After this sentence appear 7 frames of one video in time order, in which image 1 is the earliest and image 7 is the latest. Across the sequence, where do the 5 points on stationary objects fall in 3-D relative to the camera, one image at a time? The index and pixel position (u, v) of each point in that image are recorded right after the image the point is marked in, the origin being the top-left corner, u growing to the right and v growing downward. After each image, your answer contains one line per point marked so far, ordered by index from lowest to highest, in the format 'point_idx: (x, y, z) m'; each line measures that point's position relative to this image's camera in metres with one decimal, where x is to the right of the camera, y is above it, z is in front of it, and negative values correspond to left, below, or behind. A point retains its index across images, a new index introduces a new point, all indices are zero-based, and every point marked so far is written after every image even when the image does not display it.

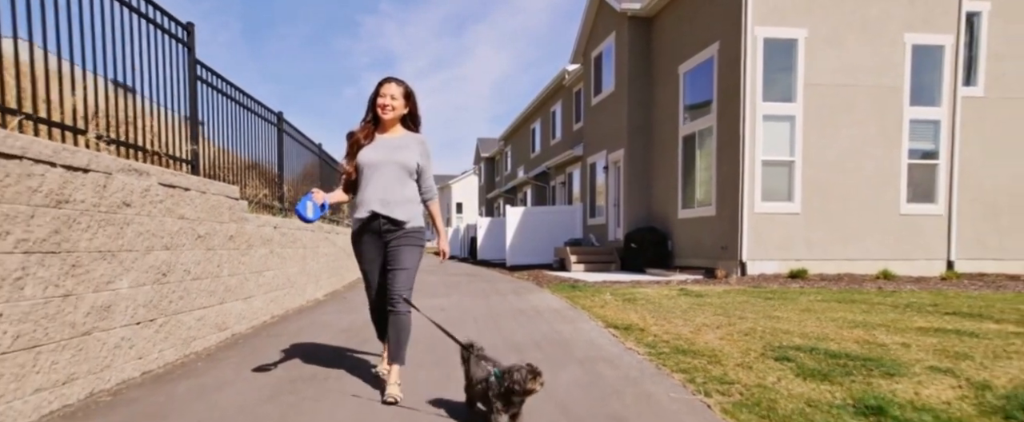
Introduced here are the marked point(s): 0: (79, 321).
0: (-2.3, -0.6, +3.1) m
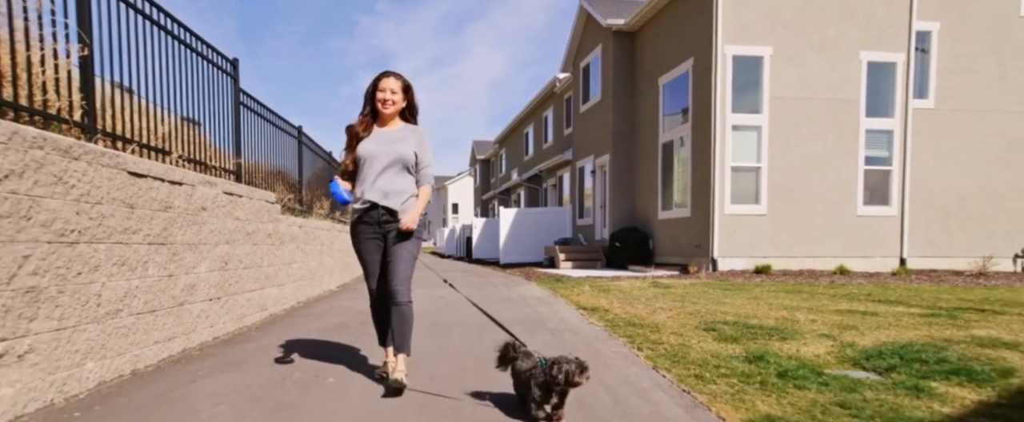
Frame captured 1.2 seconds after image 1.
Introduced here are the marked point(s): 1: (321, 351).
0: (-2.5, -0.6, +4.2) m
1: (-1.6, -1.2, +4.7) m
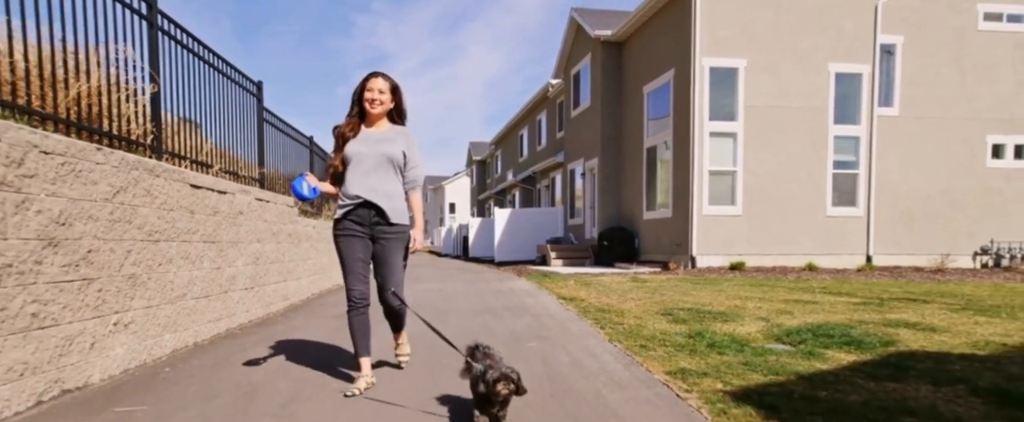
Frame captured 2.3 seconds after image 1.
0: (-2.6, -0.6, +5.1) m
1: (-1.7, -1.2, +5.6) m
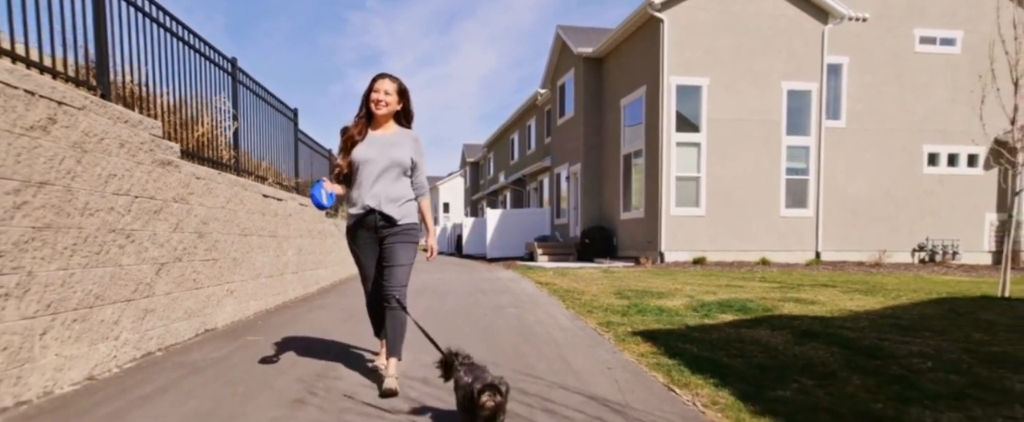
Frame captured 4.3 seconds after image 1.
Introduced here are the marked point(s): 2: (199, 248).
0: (-2.8, -0.7, +6.8) m
1: (-1.9, -1.2, +7.3) m
2: (-2.6, -0.3, +4.6) m
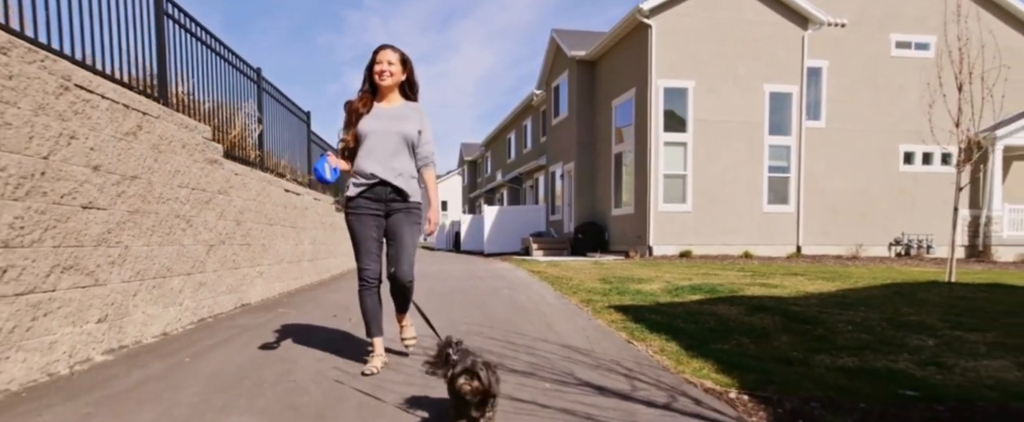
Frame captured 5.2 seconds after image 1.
0: (-2.9, -0.6, +7.6) m
1: (-2.0, -1.1, +8.1) m
2: (-2.6, -0.2, +5.4) m
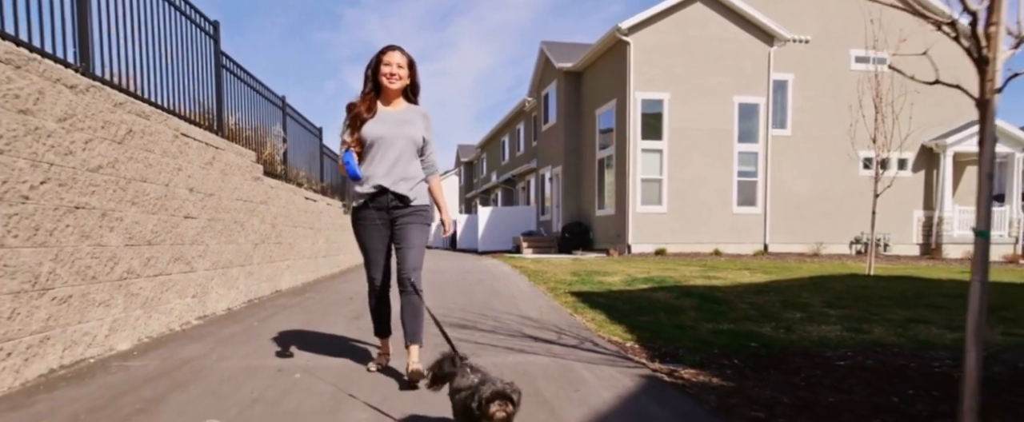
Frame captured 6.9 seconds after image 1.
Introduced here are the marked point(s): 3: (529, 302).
0: (-3.1, -0.7, +9.0) m
1: (-2.3, -1.2, +9.5) m
2: (-2.9, -0.3, +6.9) m
3: (+0.2, -1.0, +6.3) m
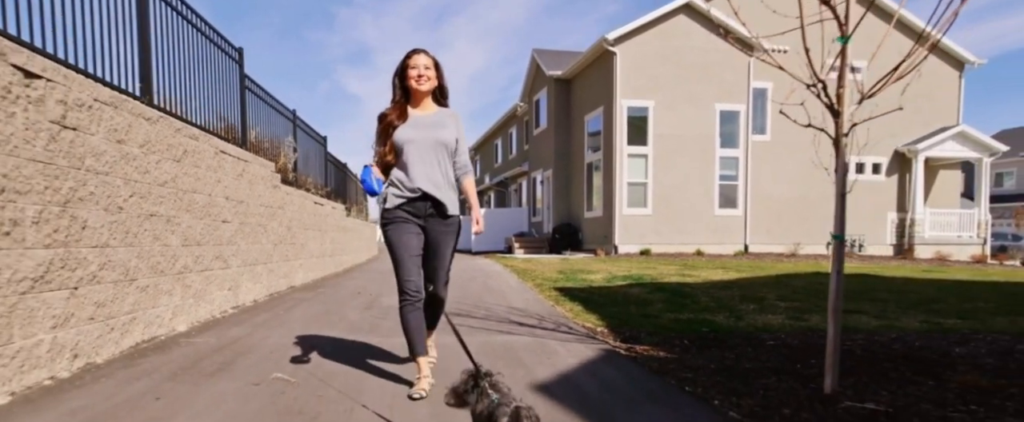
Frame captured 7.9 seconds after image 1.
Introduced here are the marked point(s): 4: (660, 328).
0: (-3.3, -0.7, +9.8) m
1: (-2.4, -1.3, +10.3) m
2: (-3.0, -0.3, +7.7) m
3: (+0.1, -1.1, +7.1) m
4: (+1.4, -1.1, +5.5) m
